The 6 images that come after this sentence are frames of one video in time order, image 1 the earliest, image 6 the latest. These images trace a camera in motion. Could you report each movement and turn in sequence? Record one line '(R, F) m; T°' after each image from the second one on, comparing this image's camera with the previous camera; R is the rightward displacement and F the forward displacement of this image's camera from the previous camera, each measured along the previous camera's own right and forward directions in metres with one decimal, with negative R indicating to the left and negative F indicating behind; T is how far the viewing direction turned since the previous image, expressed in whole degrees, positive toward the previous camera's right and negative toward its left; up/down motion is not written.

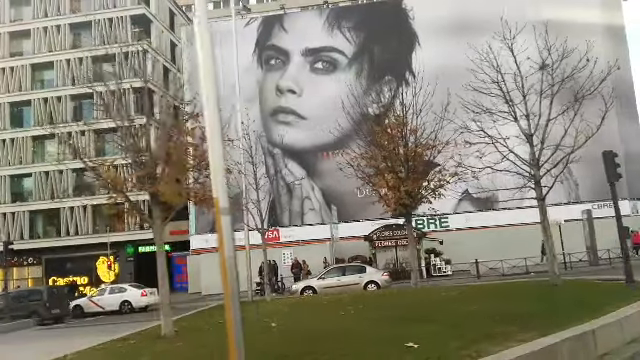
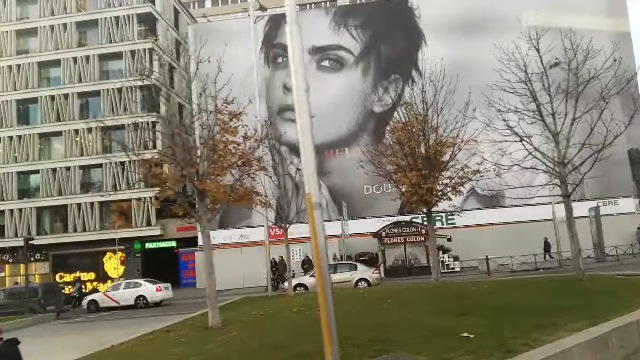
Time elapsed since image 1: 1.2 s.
(-1.4, -0.4) m; +1°
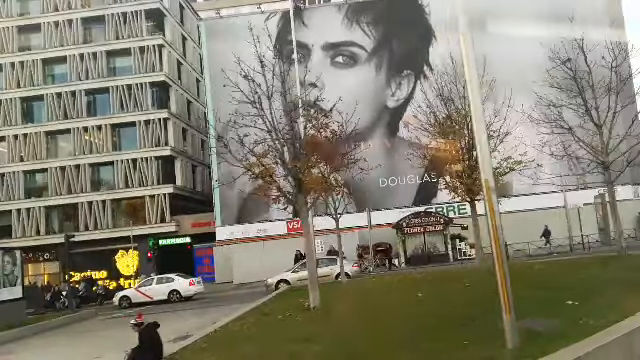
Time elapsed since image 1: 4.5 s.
(-3.3, -1.1) m; +3°
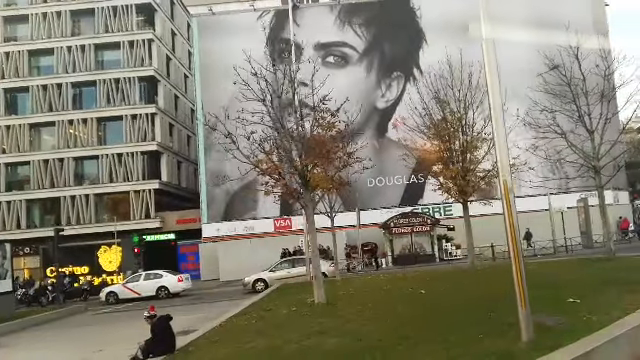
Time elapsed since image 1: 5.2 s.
(-0.8, -0.3) m; +2°
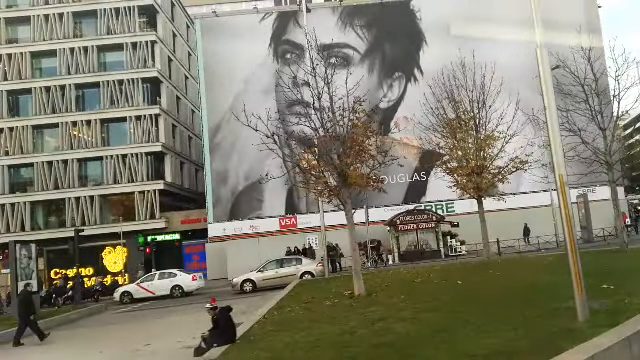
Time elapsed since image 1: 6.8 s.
(-1.6, -0.7) m; +2°
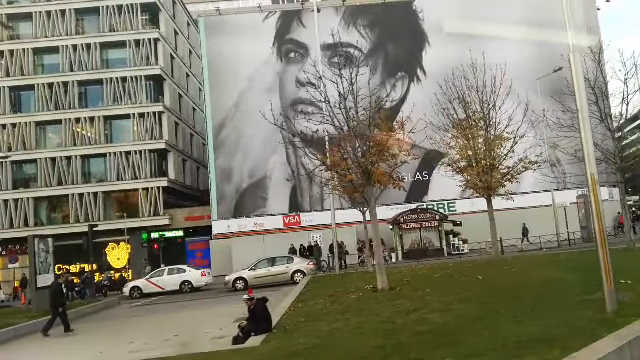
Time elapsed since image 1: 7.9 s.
(-1.1, -0.6) m; +1°
